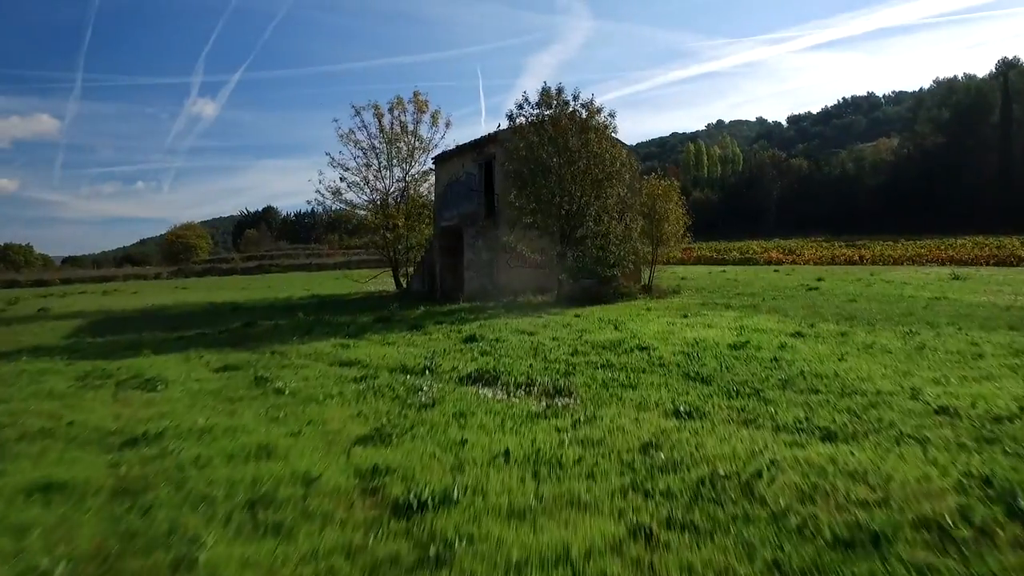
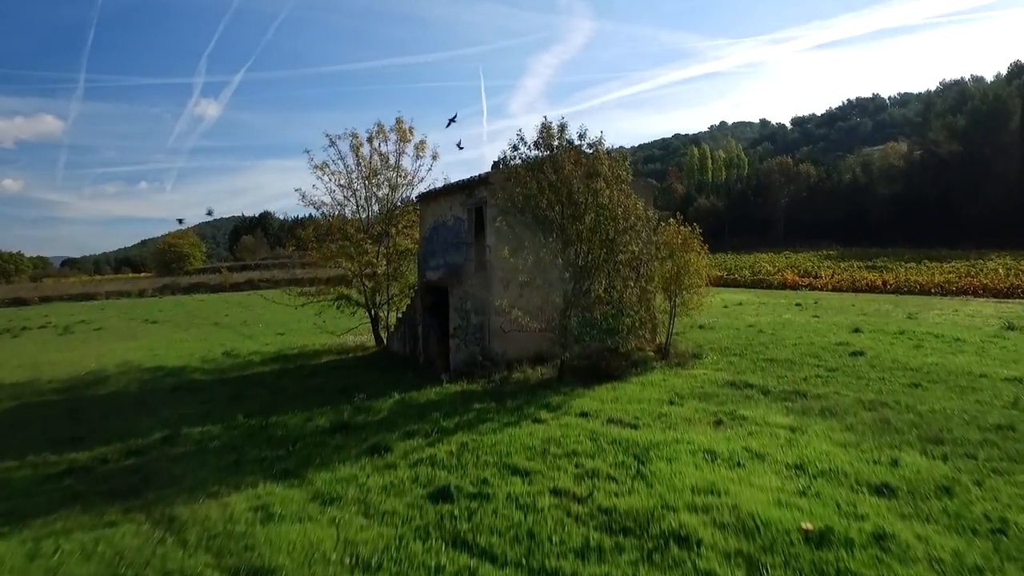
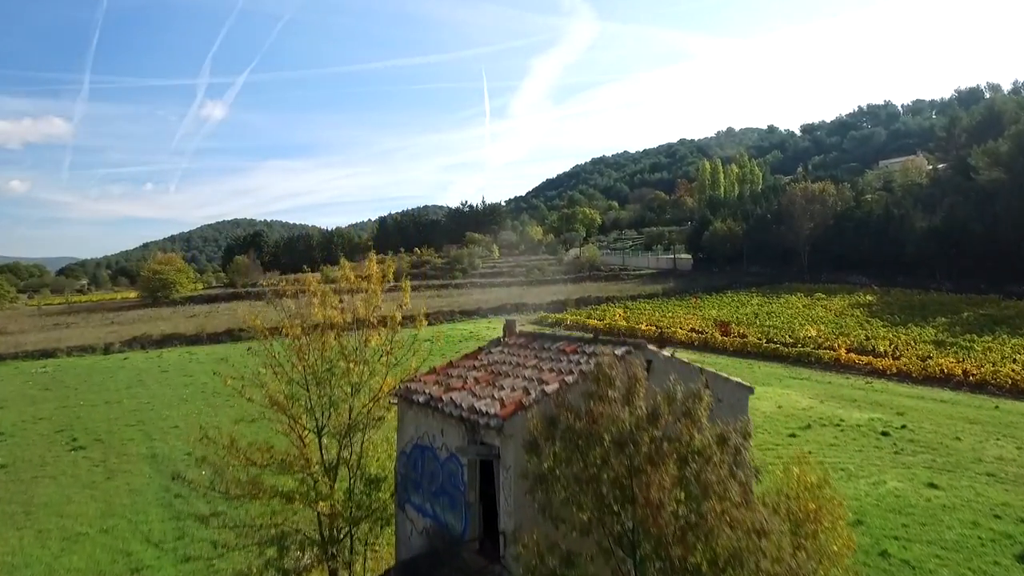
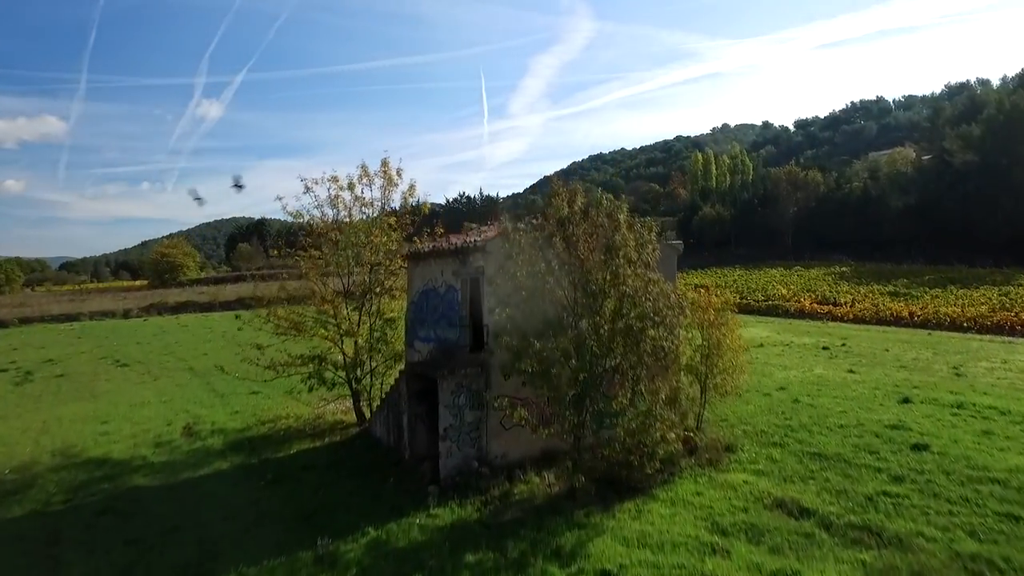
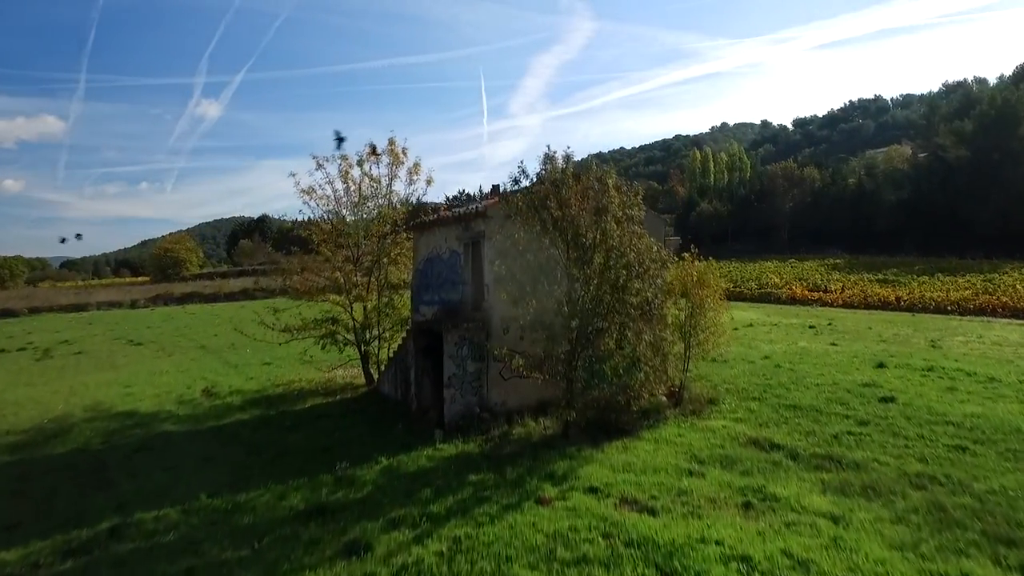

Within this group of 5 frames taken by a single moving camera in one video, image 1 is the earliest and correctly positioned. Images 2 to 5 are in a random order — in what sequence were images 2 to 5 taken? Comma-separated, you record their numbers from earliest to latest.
2, 5, 4, 3
